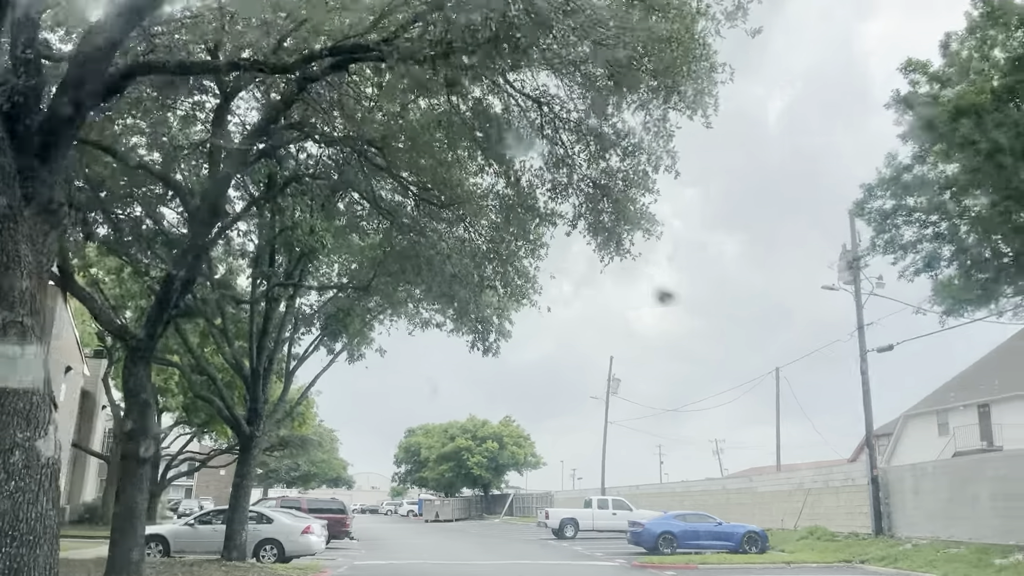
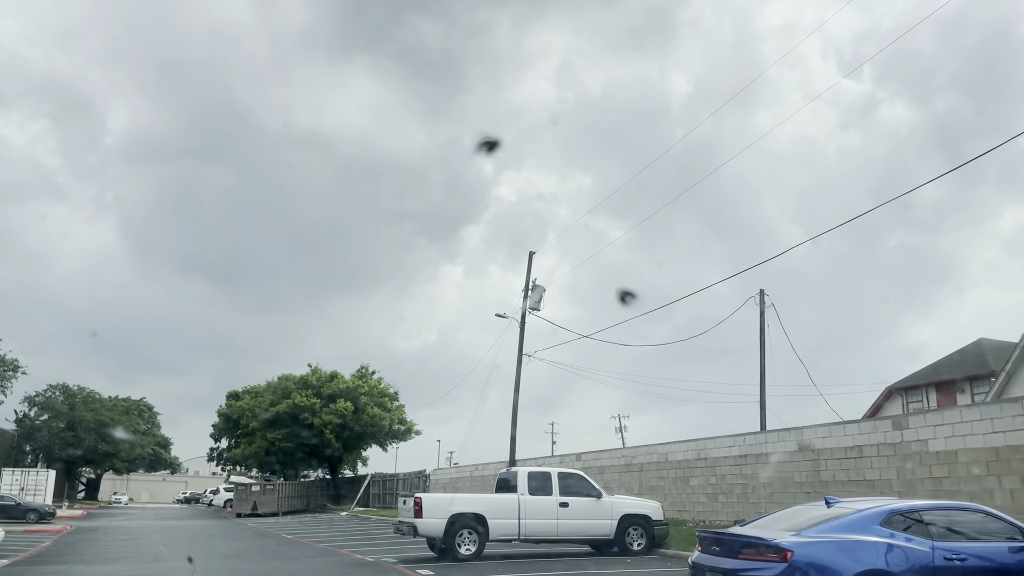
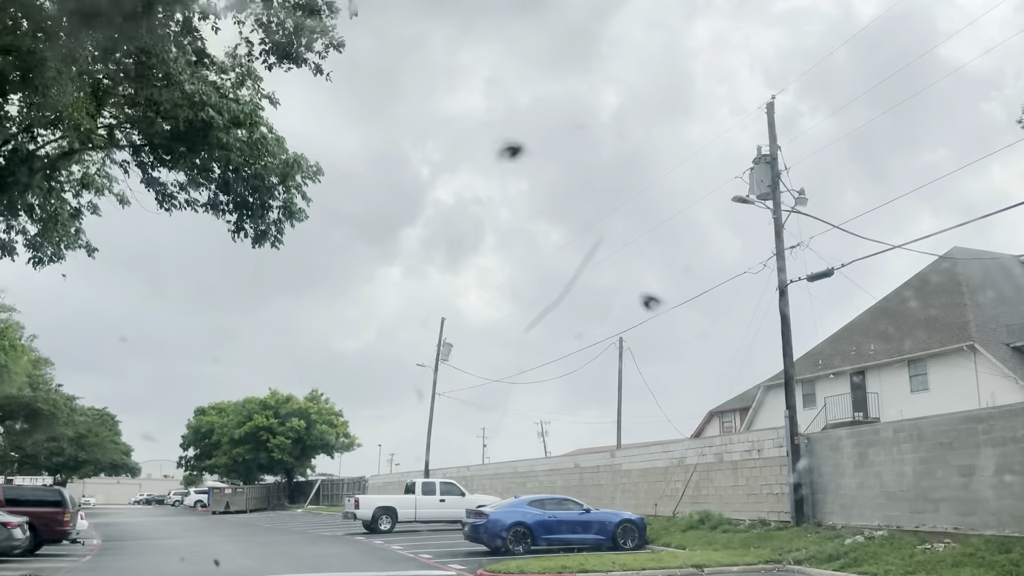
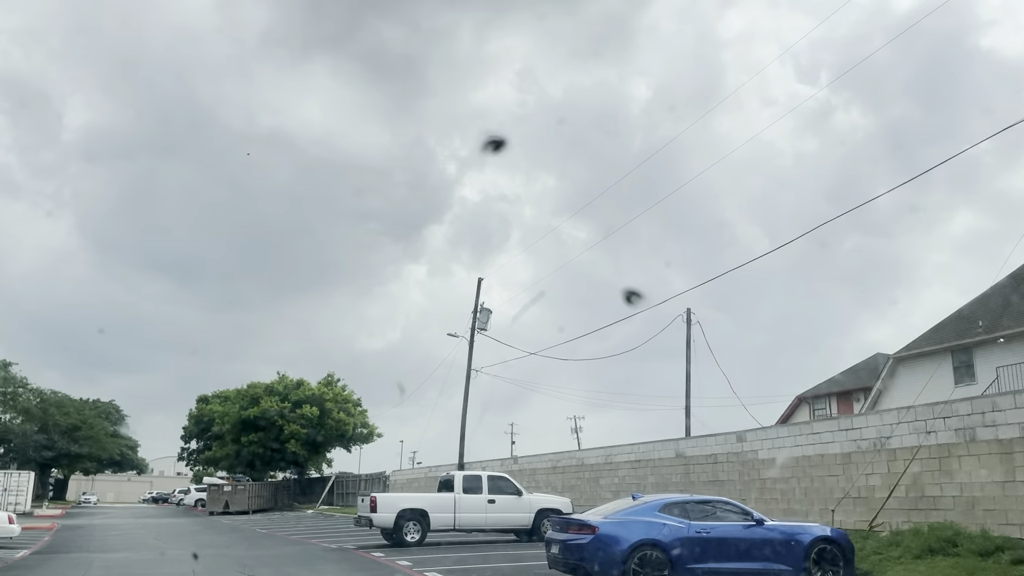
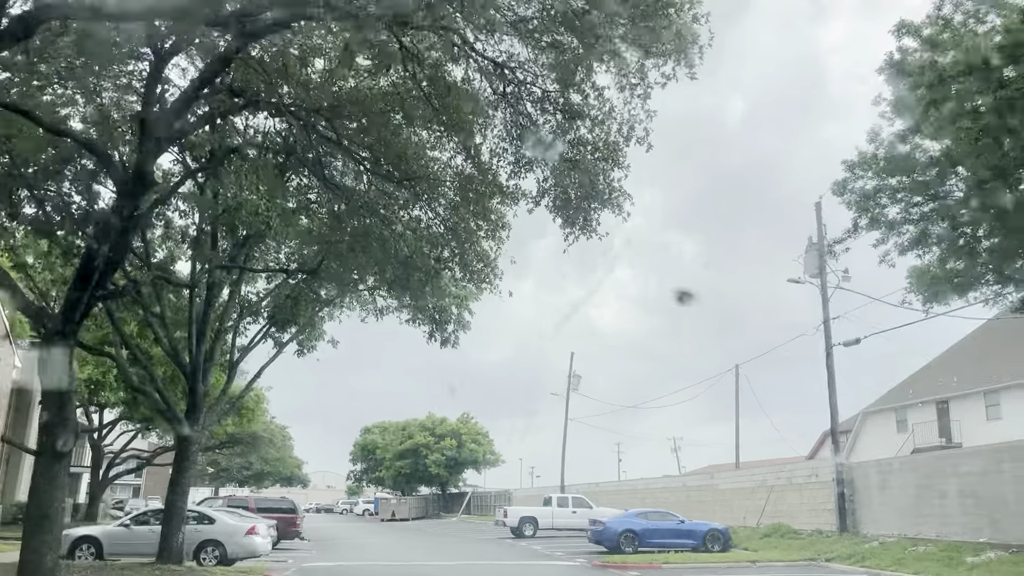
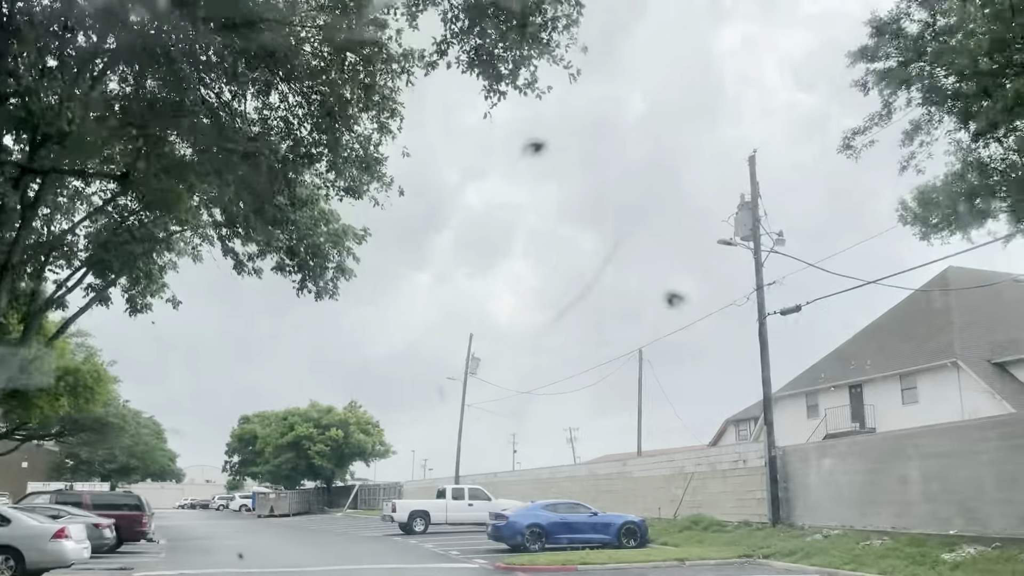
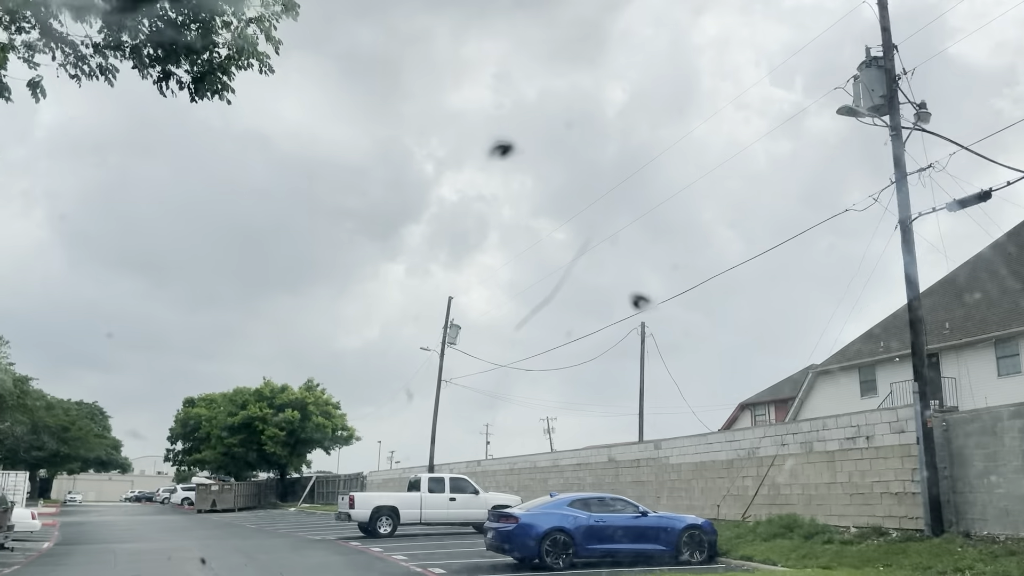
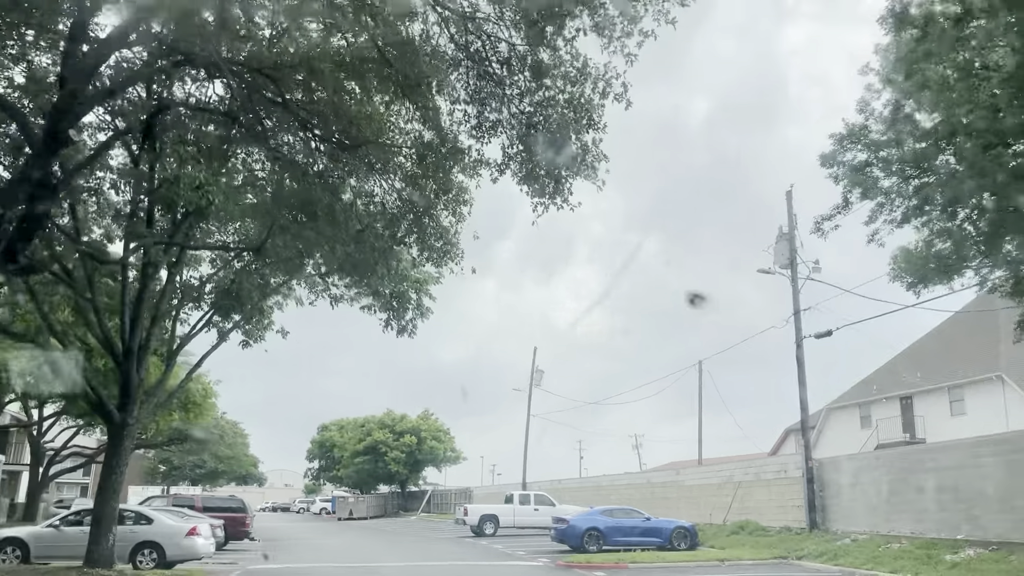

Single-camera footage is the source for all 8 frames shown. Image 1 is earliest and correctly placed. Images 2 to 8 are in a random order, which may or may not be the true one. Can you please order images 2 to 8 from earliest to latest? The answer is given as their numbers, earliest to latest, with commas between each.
5, 8, 6, 3, 7, 4, 2
